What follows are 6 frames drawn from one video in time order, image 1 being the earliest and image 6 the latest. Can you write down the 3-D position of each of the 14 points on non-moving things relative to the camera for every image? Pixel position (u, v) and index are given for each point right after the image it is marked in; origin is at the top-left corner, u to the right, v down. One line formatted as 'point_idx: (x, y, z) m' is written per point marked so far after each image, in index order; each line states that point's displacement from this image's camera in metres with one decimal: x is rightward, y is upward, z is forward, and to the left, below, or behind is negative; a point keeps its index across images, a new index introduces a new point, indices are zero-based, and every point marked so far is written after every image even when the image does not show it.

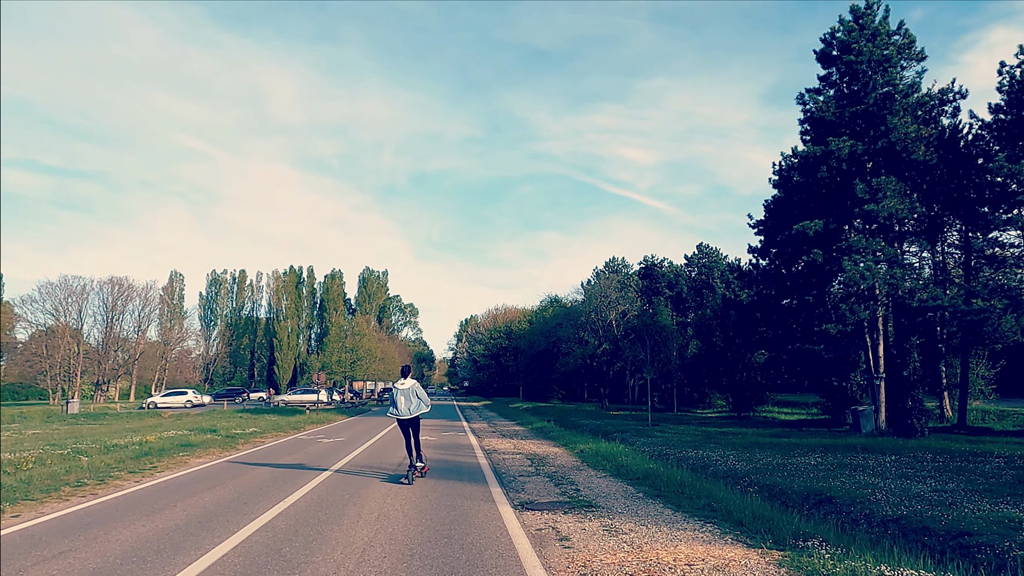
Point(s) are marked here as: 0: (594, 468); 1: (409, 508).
0: (+2.4, -5.3, +19.3) m
1: (-2.0, -4.4, +13.1) m
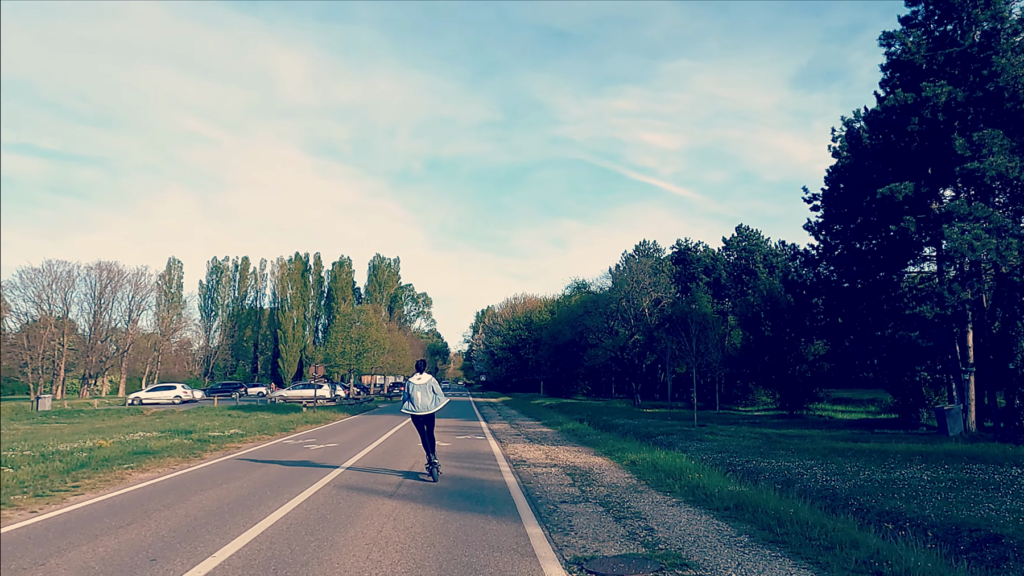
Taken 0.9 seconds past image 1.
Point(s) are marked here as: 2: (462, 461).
0: (+3.2, -4.5, +14.5) m
1: (-1.4, -3.6, +8.5) m
2: (-1.5, -4.9, +18.7) m
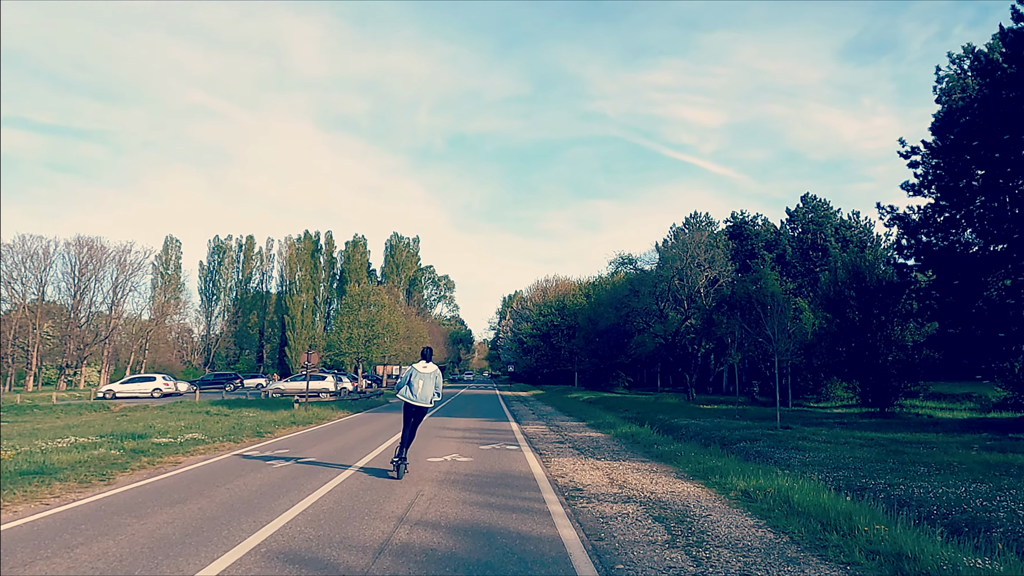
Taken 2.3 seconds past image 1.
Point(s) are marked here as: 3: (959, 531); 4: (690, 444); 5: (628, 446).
0: (+4.0, -3.4, +8.3) m
1: (-0.8, -2.7, +2.5) m
2: (-0.5, -3.8, +12.7) m
3: (+7.2, -3.9, +10.8) m
4: (+5.4, -4.7, +19.8) m
5: (+3.4, -4.6, +19.1) m
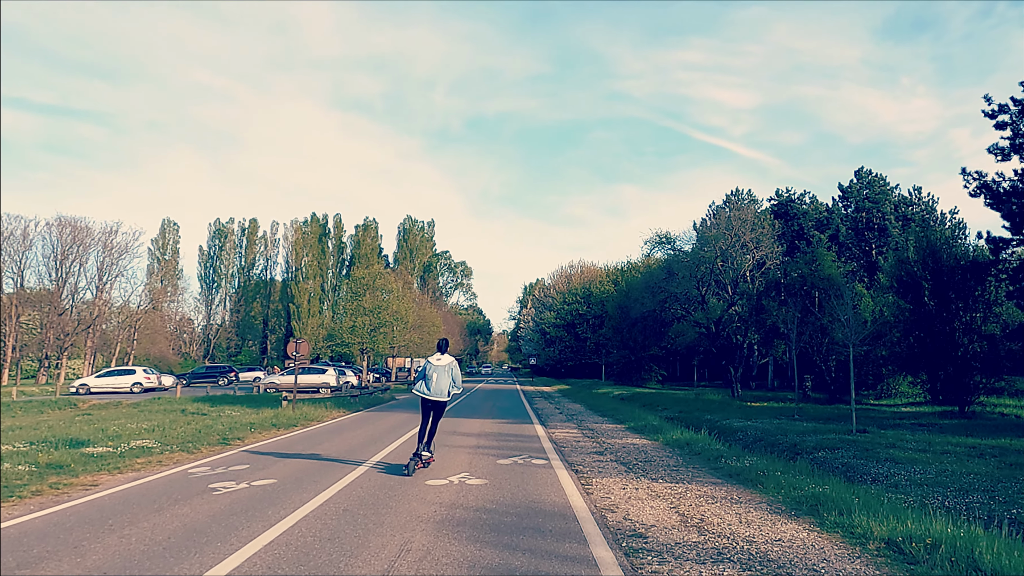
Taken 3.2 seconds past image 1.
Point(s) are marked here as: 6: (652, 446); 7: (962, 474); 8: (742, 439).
0: (+4.3, -2.9, +4.2) m
1: (-0.7, -2.2, -1.5) m
2: (-0.1, -3.2, +8.7) m
3: (+7.6, -3.3, +6.6) m
4: (+6.0, -4.0, +15.6) m
5: (+4.0, -3.9, +15.0) m
6: (+3.7, -4.2, +17.5) m
7: (+10.8, -4.4, +15.7) m
8: (+6.8, -4.5, +19.5) m
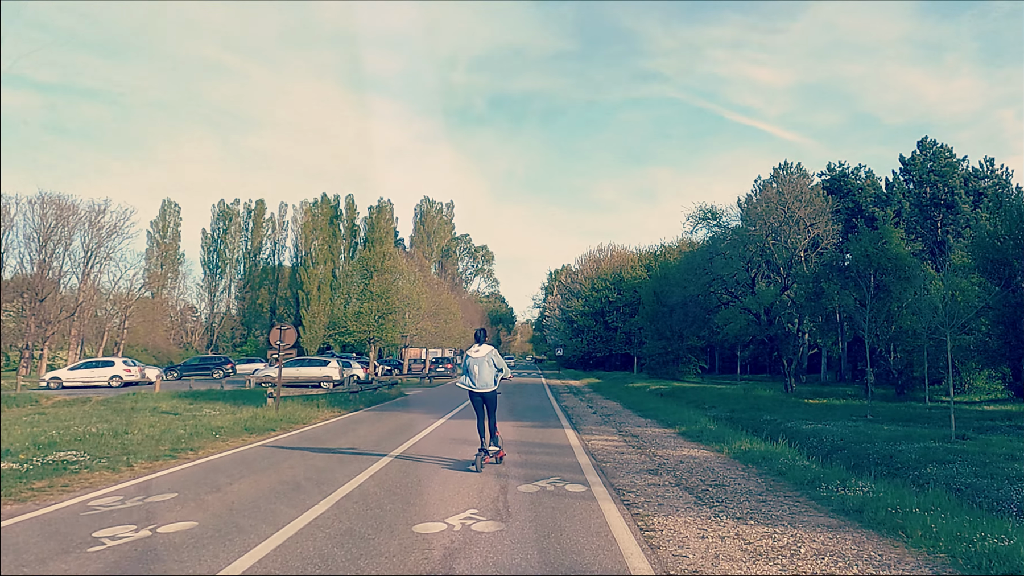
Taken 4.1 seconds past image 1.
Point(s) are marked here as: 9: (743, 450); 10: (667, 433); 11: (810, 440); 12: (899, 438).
0: (+4.4, -2.4, +0.4) m
1: (-0.8, -1.8, -5.2) m
2: (+0.2, -2.7, +5.1) m
3: (+7.7, -2.8, +2.6) m
4: (+6.5, -3.4, +11.7) m
5: (+4.5, -3.3, +11.2) m
6: (+4.3, -3.6, +13.7) m
7: (+11.3, -3.8, +11.7) m
8: (+7.4, -3.8, +15.5) m
9: (+4.9, -3.5, +13.9) m
10: (+4.1, -3.8, +17.3) m
11: (+7.9, -4.0, +17.2) m
12: (+10.9, -4.2, +18.5) m
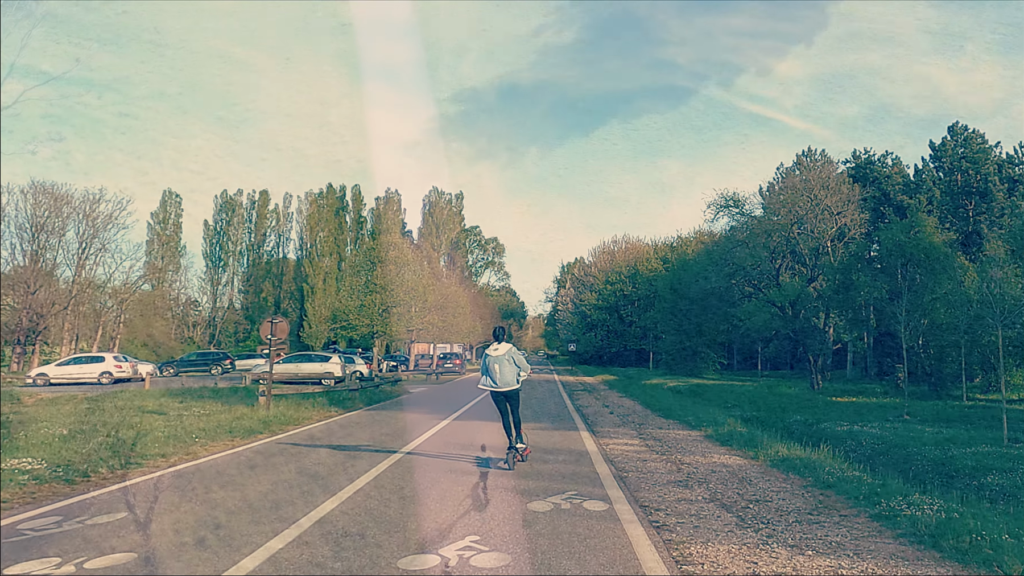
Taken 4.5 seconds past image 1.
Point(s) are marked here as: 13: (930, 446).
0: (+4.3, -2.3, -1.2) m
1: (-1.0, -1.7, -6.6) m
2: (+0.2, -2.6, +3.6) m
3: (+7.7, -2.6, +1.0) m
4: (+6.7, -3.2, +10.1) m
5: (+4.6, -3.1, +9.7) m
6: (+4.5, -3.4, +12.2) m
7: (+11.4, -3.6, +10.0) m
8: (+7.6, -3.6, +14.0) m
9: (+5.1, -3.3, +12.4) m
10: (+4.3, -3.6, +15.8) m
11: (+8.1, -3.7, +15.6) m
12: (+11.2, -3.9, +16.8) m
13: (+10.6, -3.9, +16.6) m
